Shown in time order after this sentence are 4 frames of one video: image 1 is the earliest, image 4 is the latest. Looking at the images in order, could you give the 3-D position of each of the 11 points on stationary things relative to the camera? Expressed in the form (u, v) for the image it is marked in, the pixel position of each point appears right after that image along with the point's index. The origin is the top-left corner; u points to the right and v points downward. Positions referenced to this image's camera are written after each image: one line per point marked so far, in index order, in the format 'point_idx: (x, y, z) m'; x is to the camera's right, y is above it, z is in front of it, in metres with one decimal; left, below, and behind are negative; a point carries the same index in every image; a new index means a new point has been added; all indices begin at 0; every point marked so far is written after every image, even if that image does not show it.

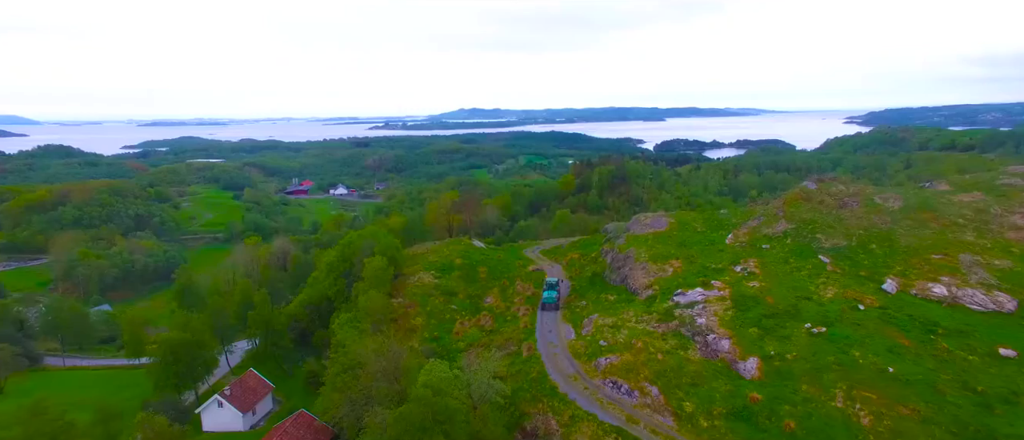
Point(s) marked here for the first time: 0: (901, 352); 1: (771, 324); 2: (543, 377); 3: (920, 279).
0: (+11.9, -4.1, +15.8) m
1: (+9.2, -3.7, +18.5) m
2: (+1.1, -5.9, +19.3) m
3: (+15.4, -2.2, +19.3) m
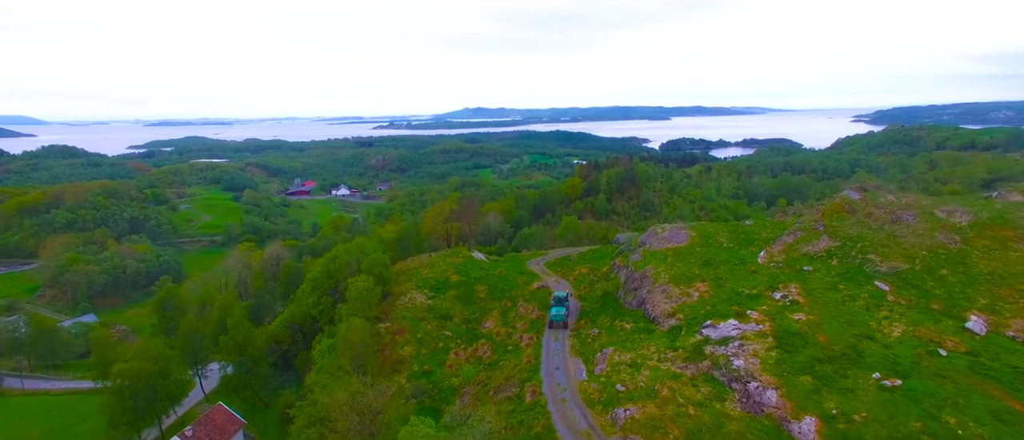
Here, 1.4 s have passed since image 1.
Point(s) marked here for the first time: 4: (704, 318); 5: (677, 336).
0: (+11.9, -4.8, +12.4) m
1: (+9.2, -4.4, +15.1) m
2: (+1.1, -6.6, +16.0) m
3: (+15.4, -3.0, +15.9) m
4: (+7.4, -3.8, +19.9) m
5: (+6.3, -4.4, +19.7) m
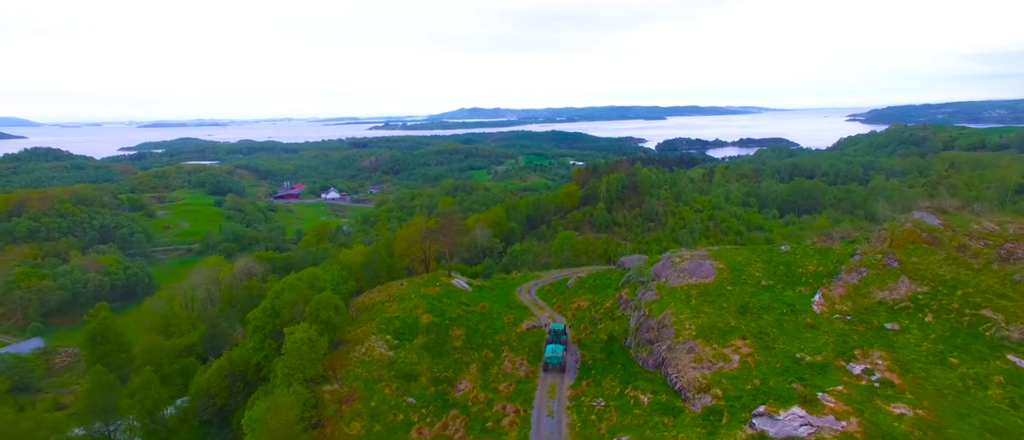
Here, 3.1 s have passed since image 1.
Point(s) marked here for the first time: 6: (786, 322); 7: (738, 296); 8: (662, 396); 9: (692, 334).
0: (+11.3, -6.0, +6.9) m
1: (+8.6, -5.6, +9.6) m
2: (+0.5, -7.9, +10.4) m
3: (+14.7, -4.1, +10.4) m
4: (+6.7, -5.0, +14.4) m
5: (+5.6, -5.6, +14.2) m
6: (+9.3, -3.4, +17.5) m
7: (+8.7, -2.8, +19.9) m
8: (+4.9, -5.6, +16.6) m
9: (+6.3, -3.9, +18.1) m
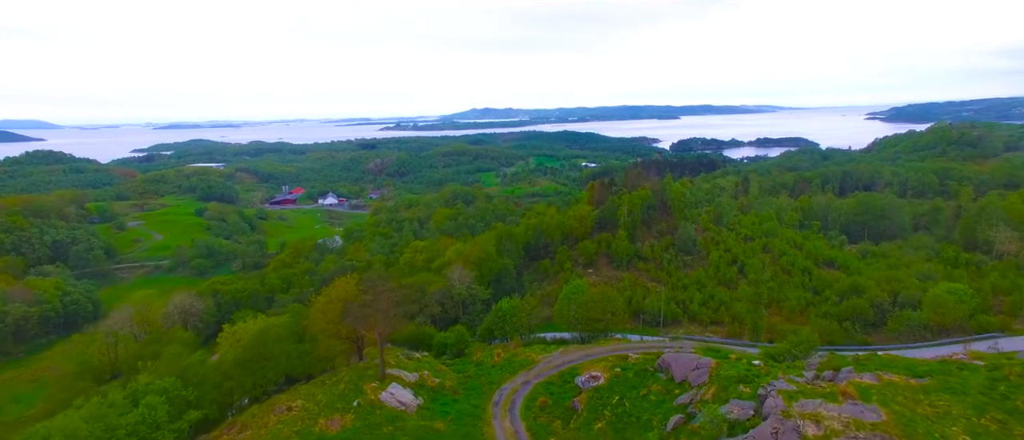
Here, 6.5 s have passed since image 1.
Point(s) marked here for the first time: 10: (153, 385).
0: (+9.6, -8.6, -6.4) m
1: (+6.9, -8.3, -3.7) m
2: (-1.1, -10.5, -2.6) m
3: (+13.1, -6.8, -3.0) m
4: (+5.2, -7.6, +1.2) m
5: (+4.1, -8.2, +1.0) m
6: (+7.8, -6.0, +4.3) m
7: (+7.3, -5.5, +6.7) m
8: (+3.4, -8.3, +3.5) m
9: (+4.9, -6.6, +5.0) m
10: (-12.1, -5.3, +18.2) m
